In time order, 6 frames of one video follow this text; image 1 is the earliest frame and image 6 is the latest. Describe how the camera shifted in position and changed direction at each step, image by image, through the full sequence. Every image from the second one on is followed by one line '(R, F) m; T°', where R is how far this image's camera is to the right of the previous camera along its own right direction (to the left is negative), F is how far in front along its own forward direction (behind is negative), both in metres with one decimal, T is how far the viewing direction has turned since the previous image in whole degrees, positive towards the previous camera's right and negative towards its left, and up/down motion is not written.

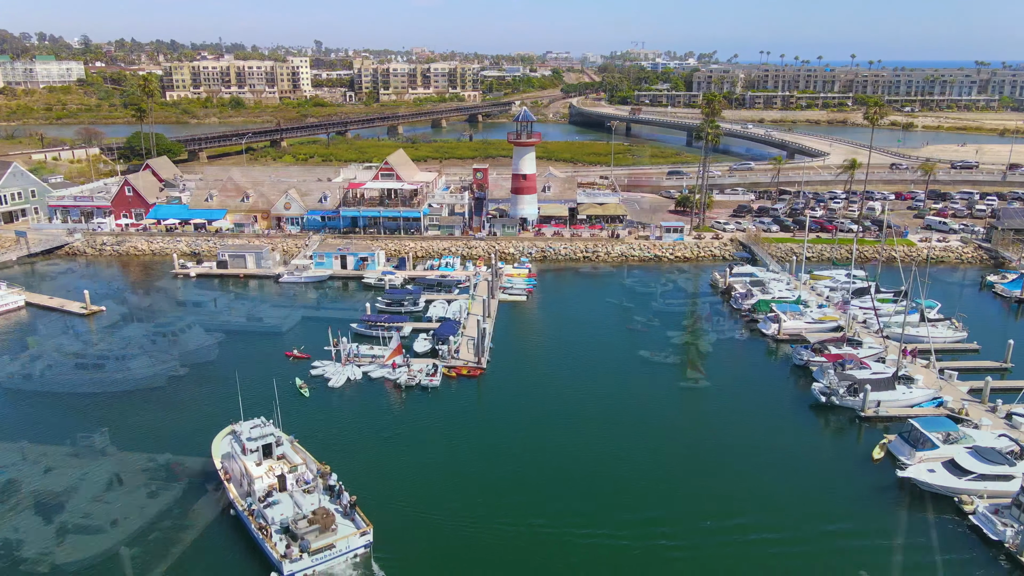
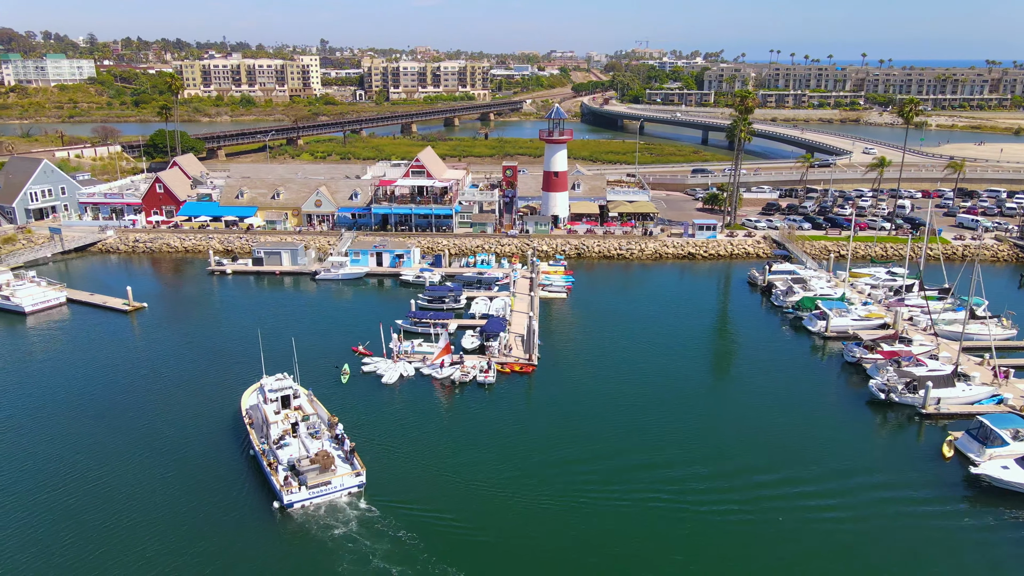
(-2.8, 0.0) m; 0°
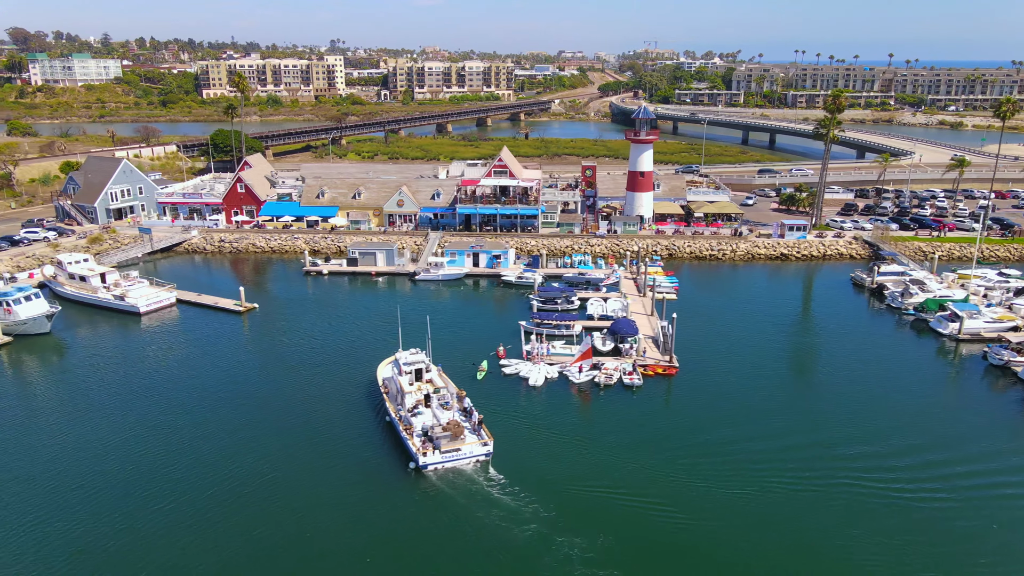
(-7.8, +0.3) m; 0°
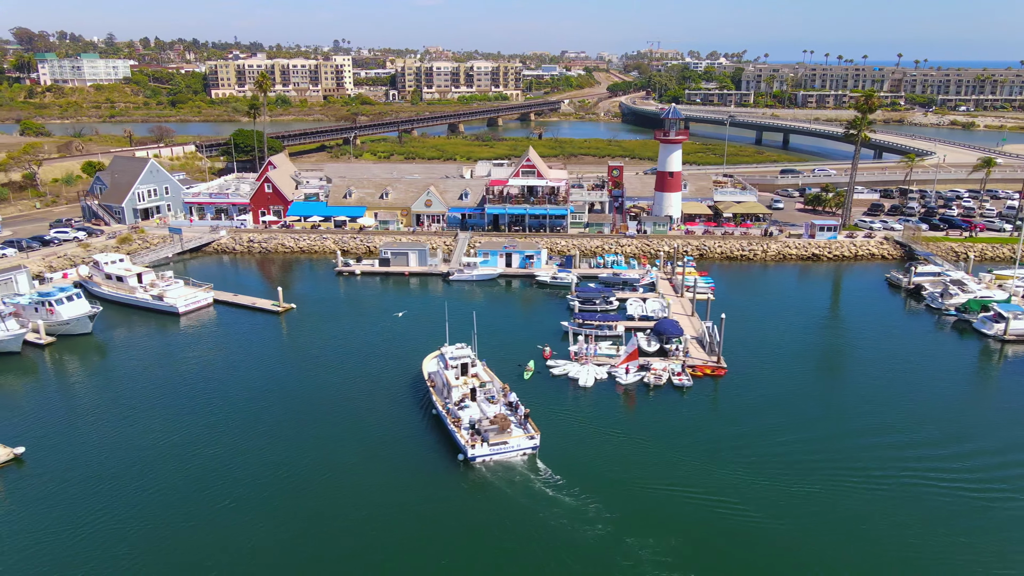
(-2.6, +0.1) m; 0°
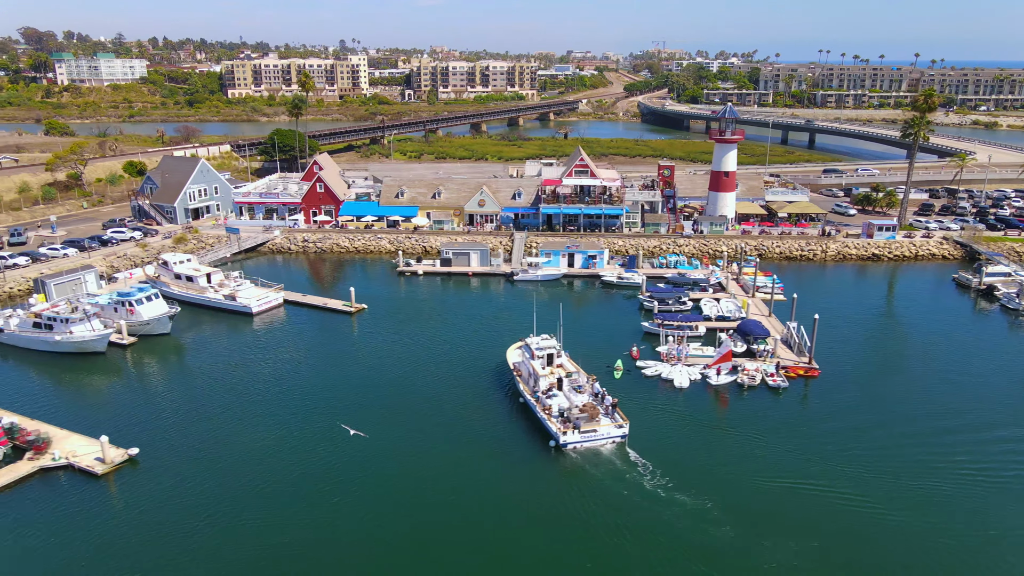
(-5.0, +0.2) m; 0°
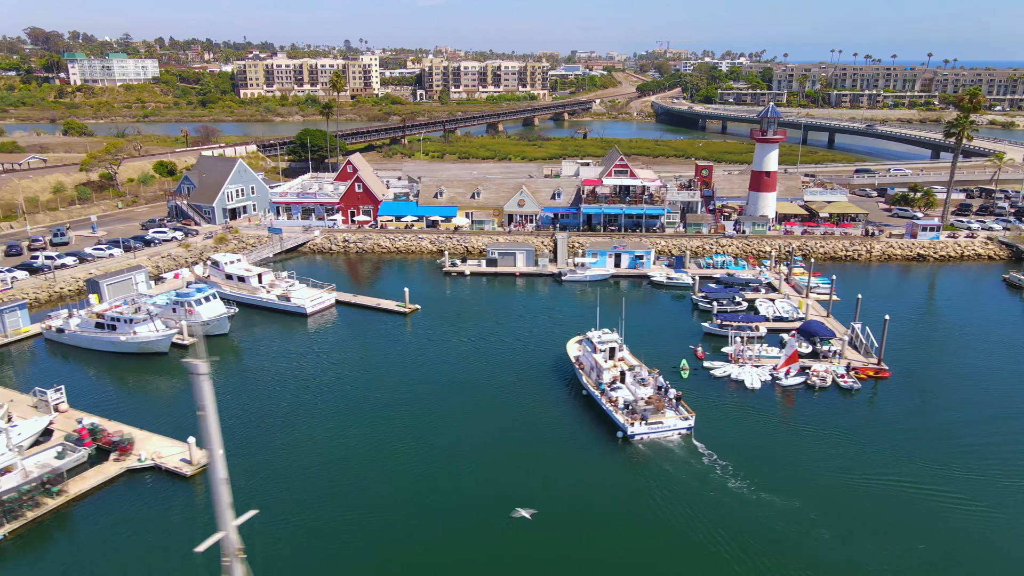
(-3.7, +0.2) m; 0°
